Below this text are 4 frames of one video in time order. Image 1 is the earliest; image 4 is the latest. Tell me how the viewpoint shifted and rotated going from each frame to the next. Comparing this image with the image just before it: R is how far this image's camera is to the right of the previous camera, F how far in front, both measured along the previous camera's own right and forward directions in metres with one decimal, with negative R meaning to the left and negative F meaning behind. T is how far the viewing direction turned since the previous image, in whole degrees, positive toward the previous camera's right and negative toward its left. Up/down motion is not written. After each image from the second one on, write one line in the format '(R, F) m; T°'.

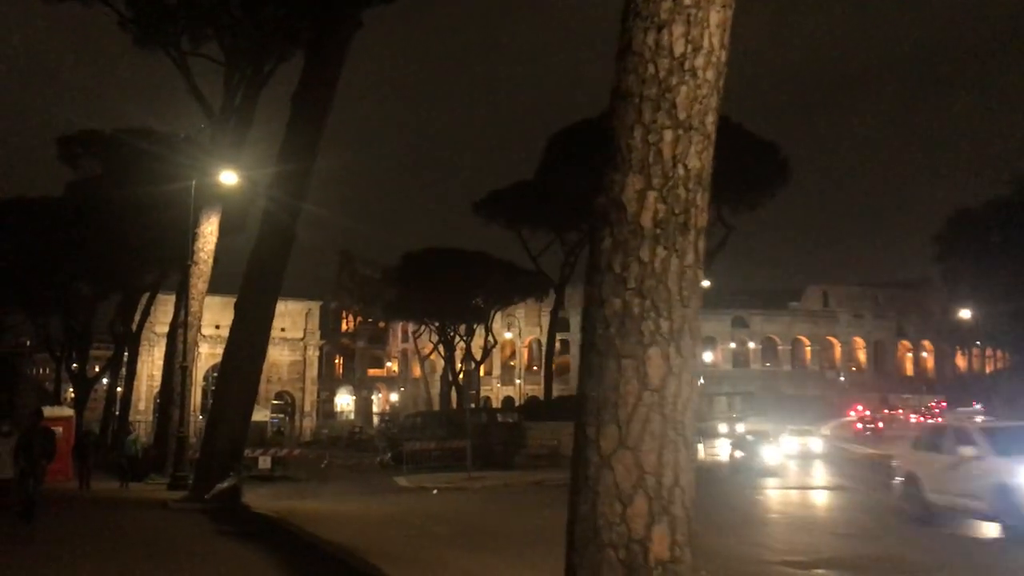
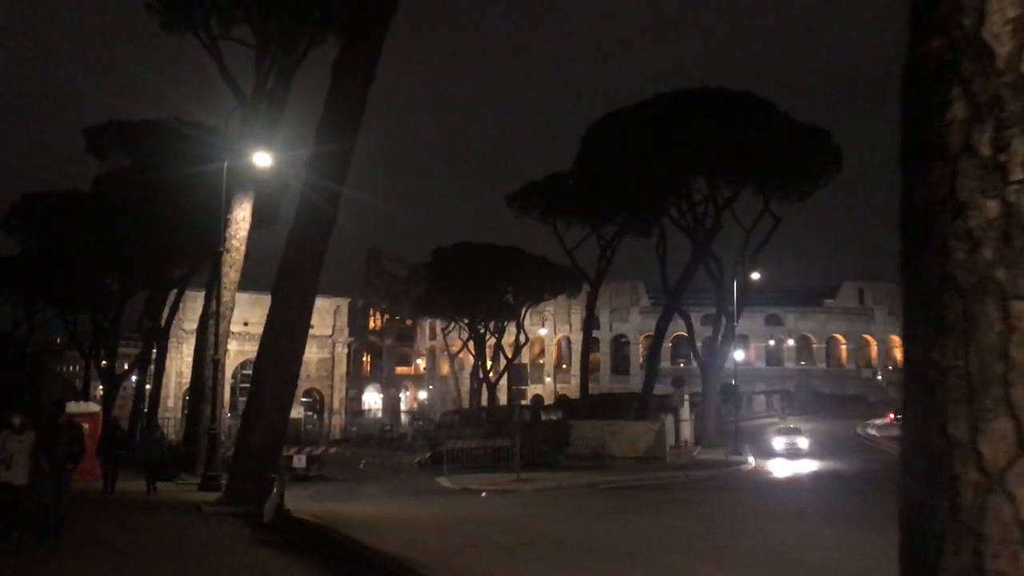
(-0.5, +1.3) m; -1°
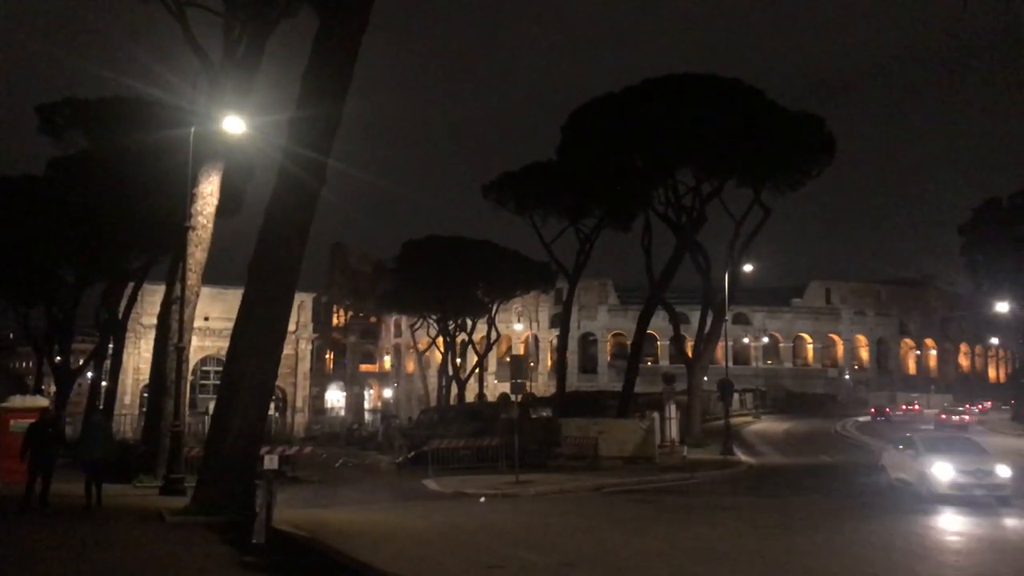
(-0.6, +1.9) m; +2°
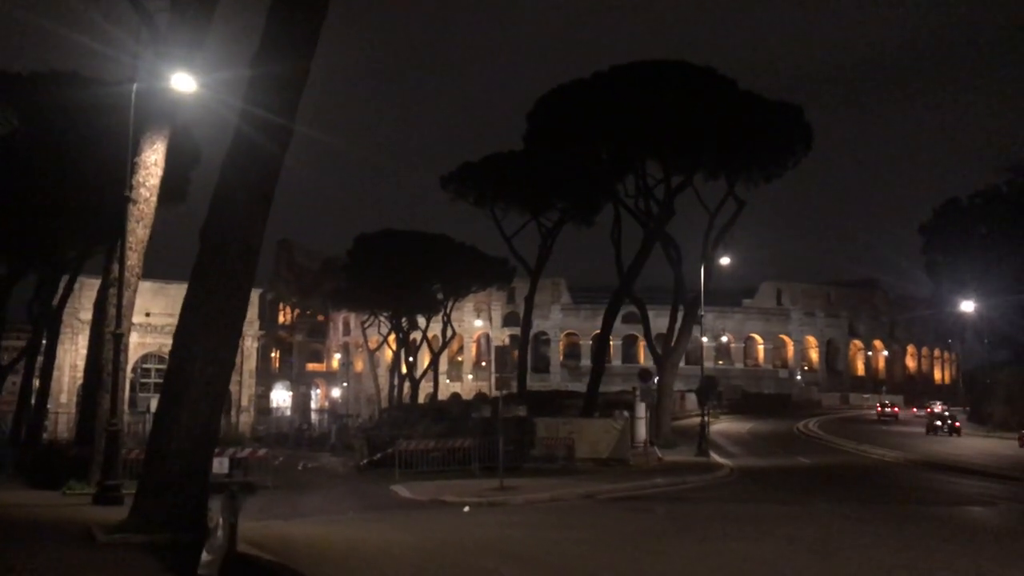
(-0.6, +2.0) m; +3°
